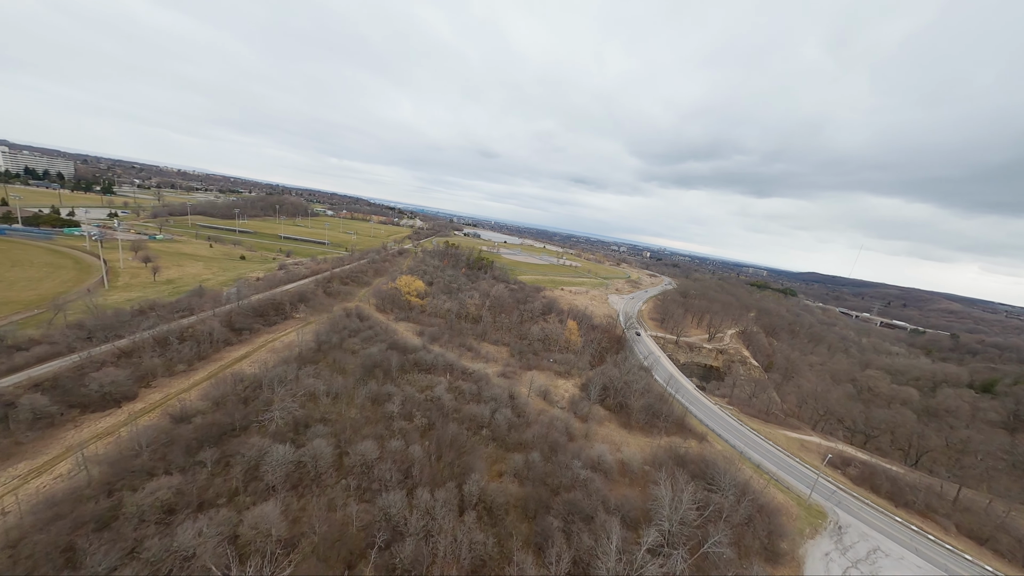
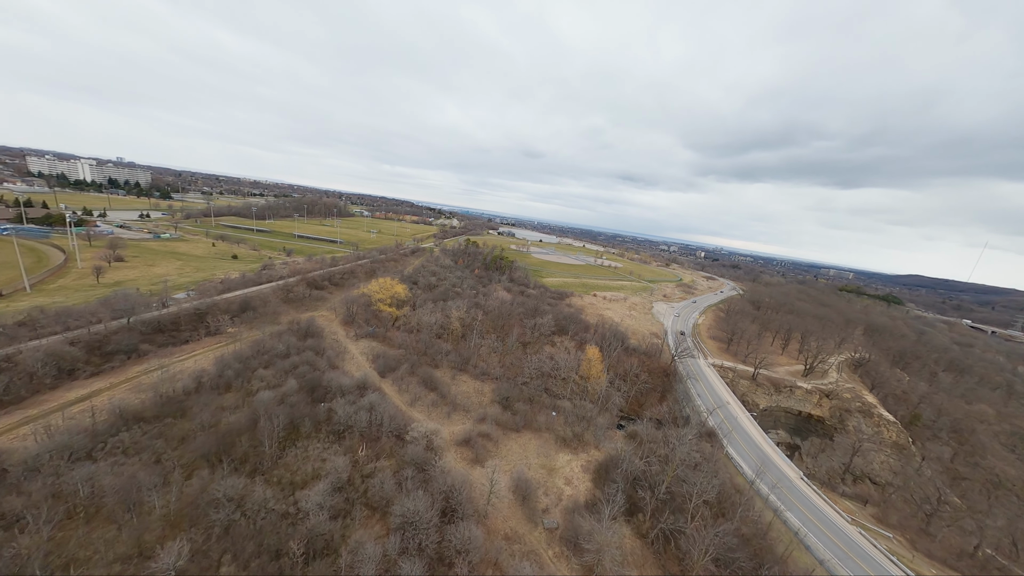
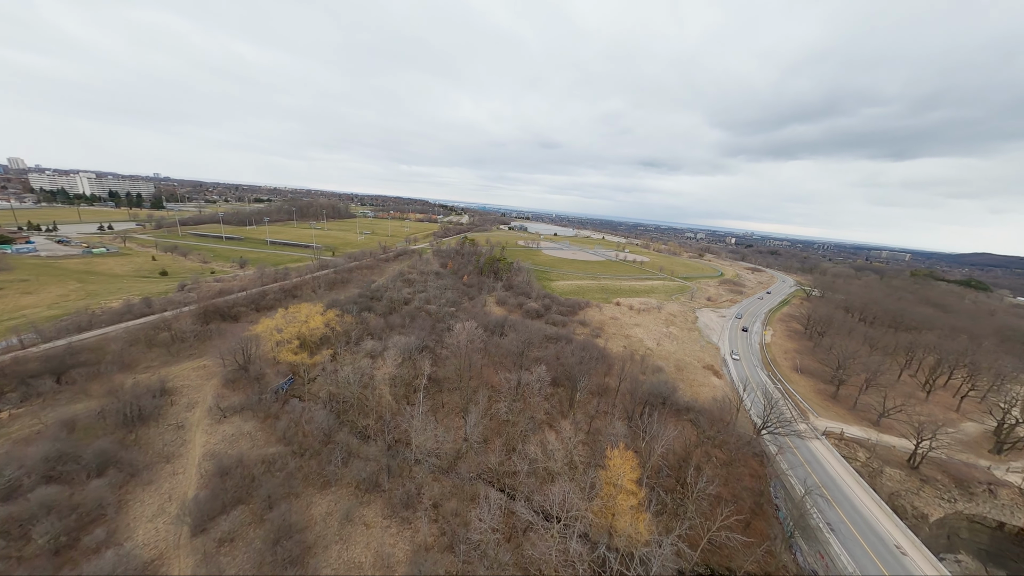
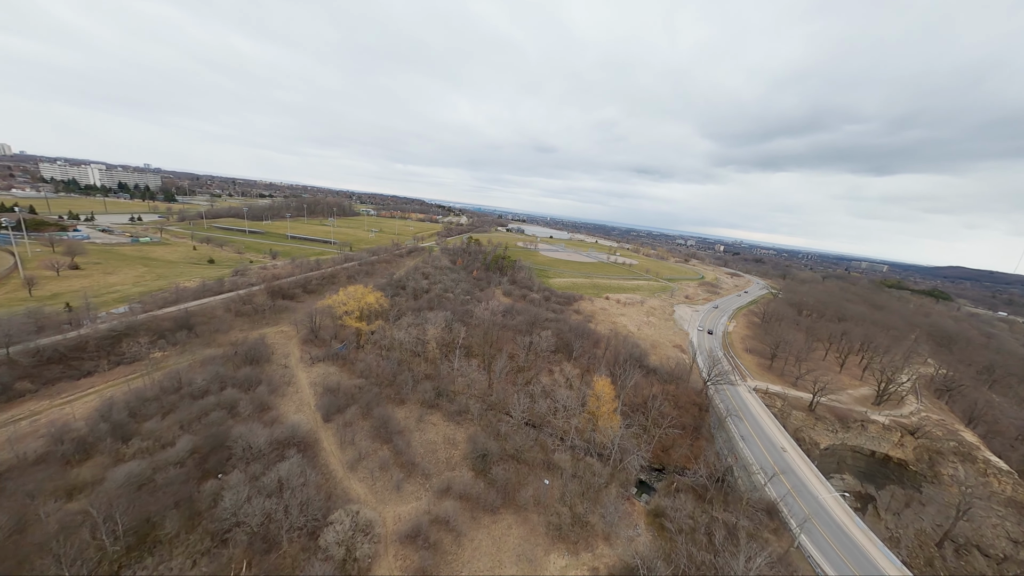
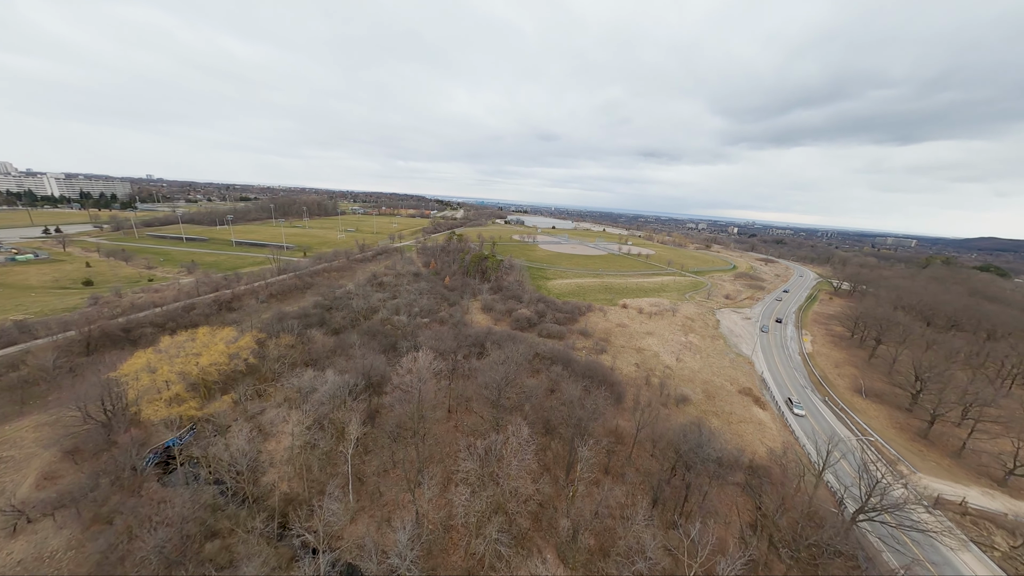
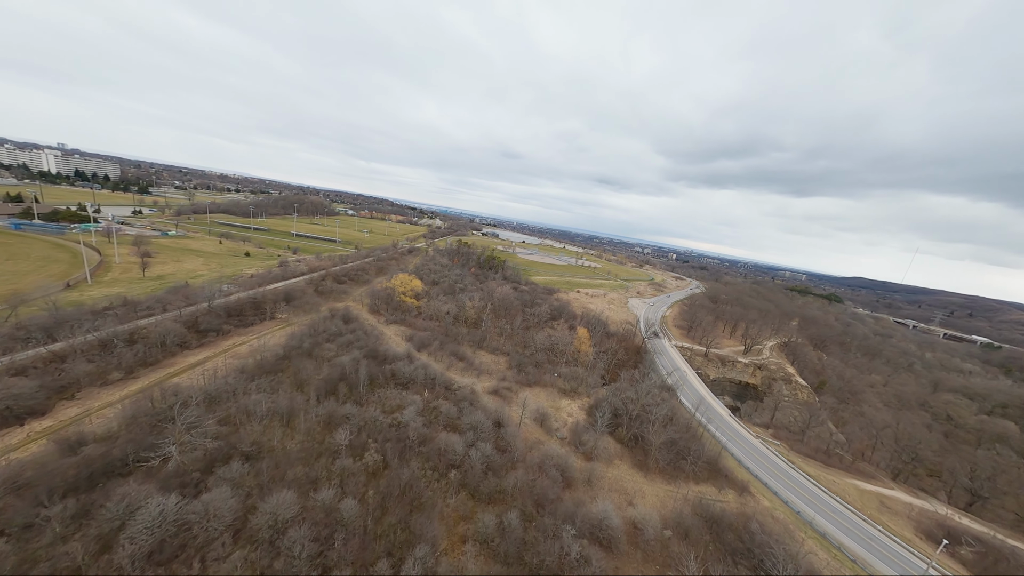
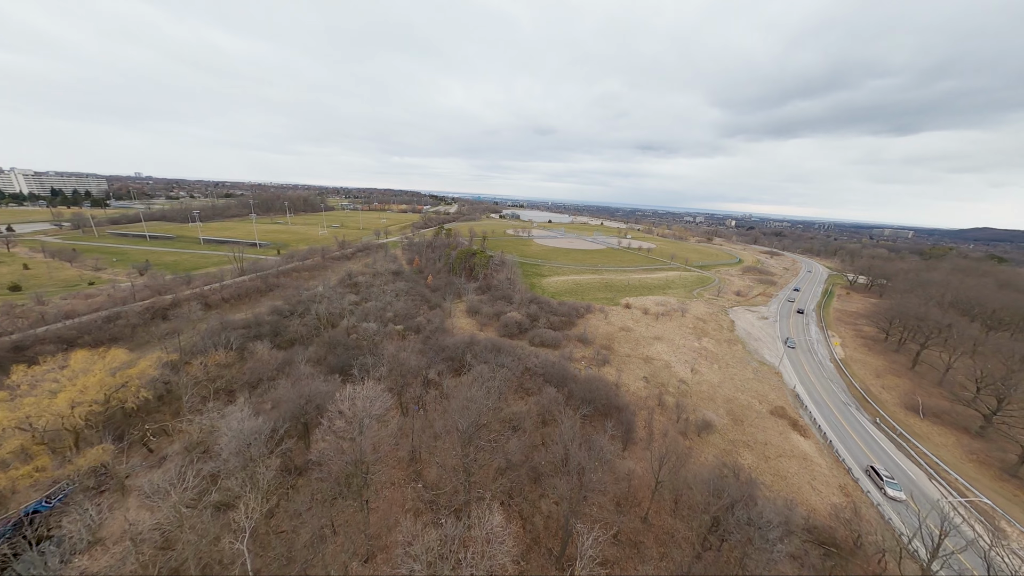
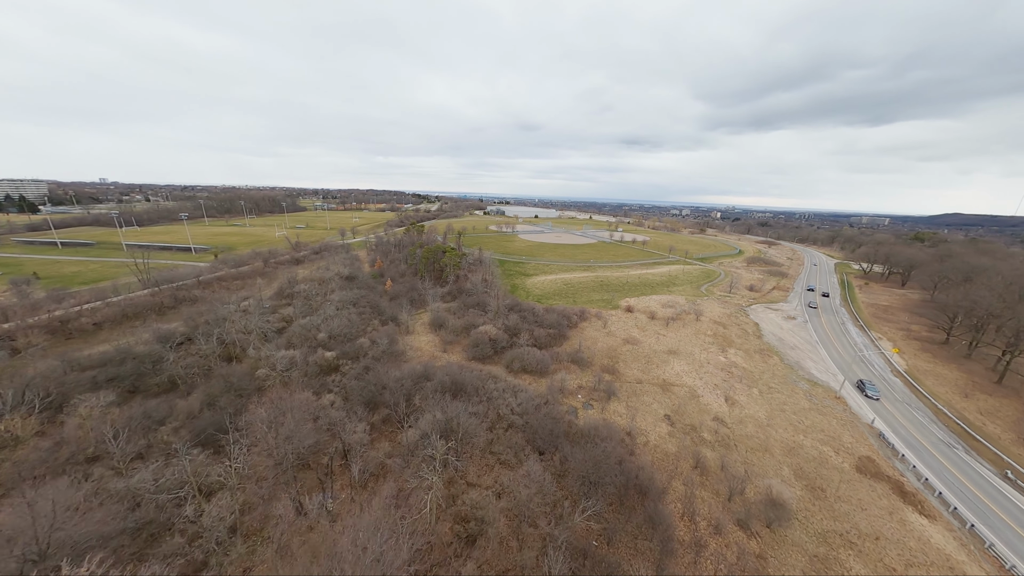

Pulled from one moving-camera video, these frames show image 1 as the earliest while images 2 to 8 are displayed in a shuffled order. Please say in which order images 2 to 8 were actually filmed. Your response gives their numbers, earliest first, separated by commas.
6, 2, 4, 3, 5, 7, 8
